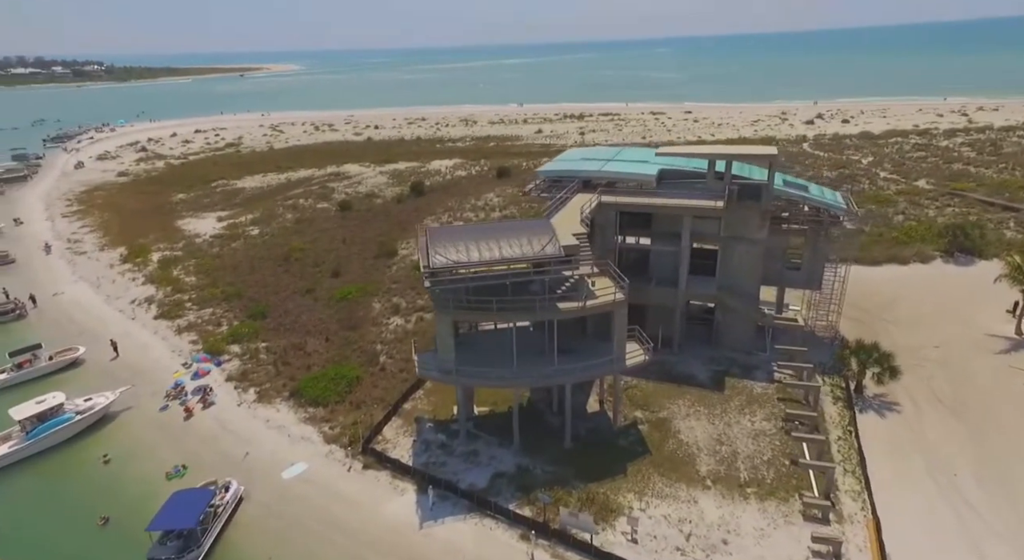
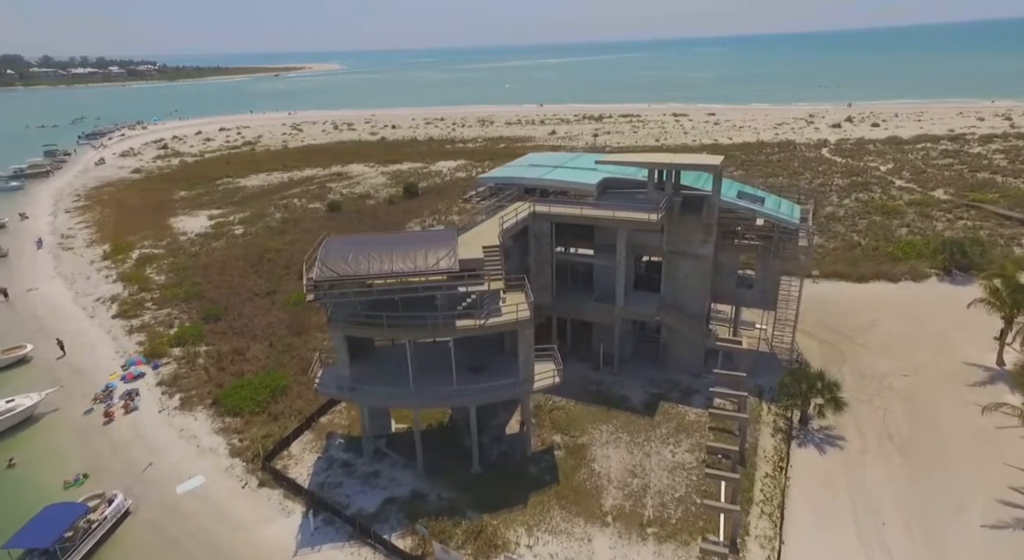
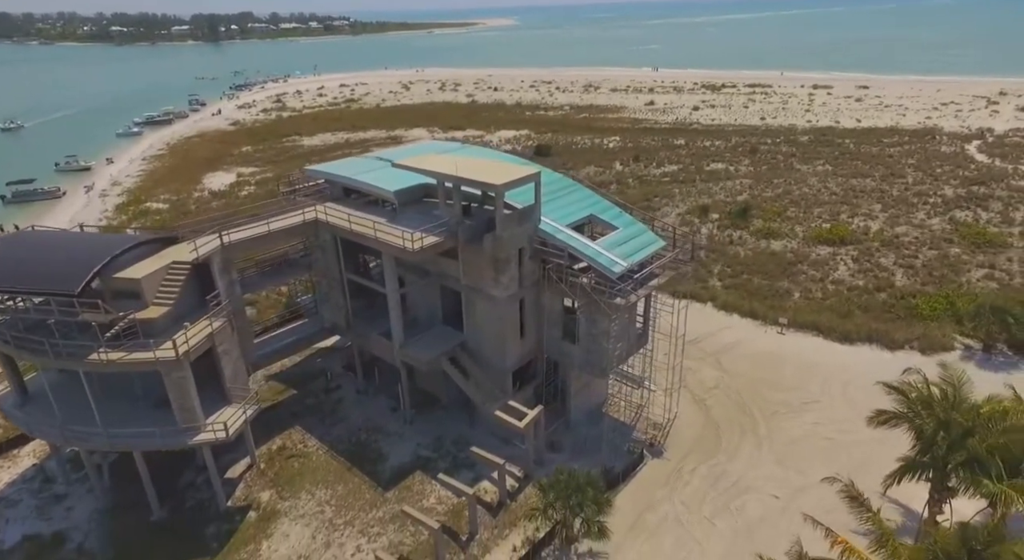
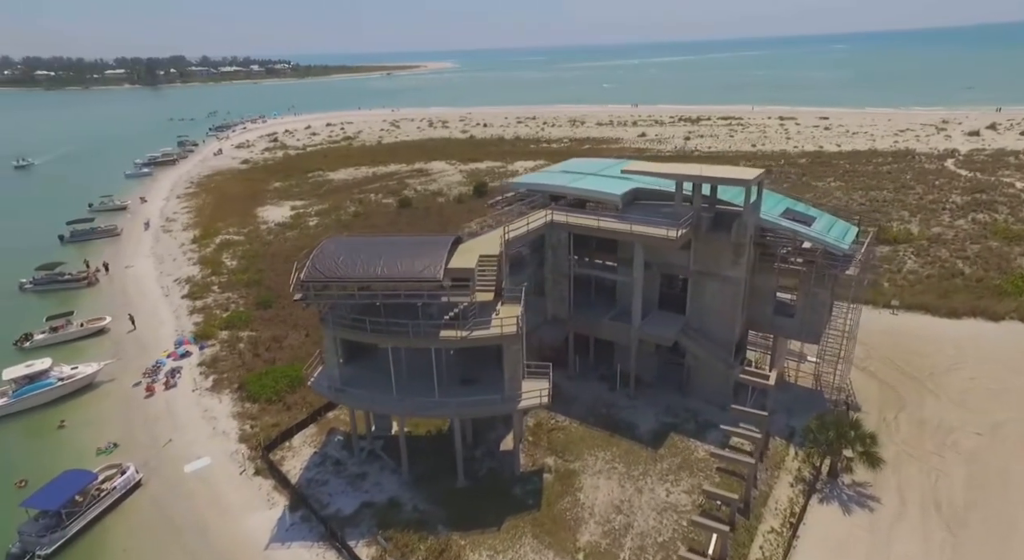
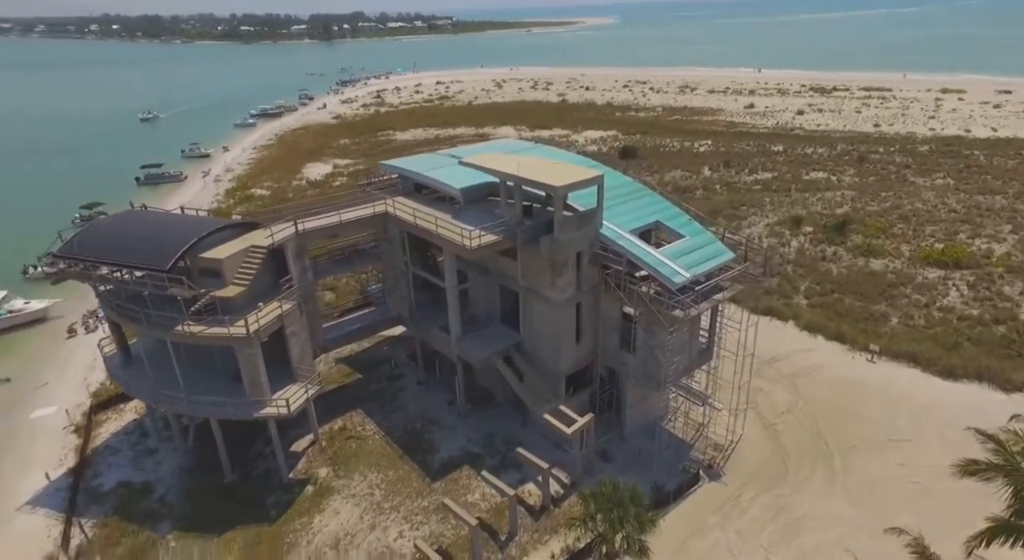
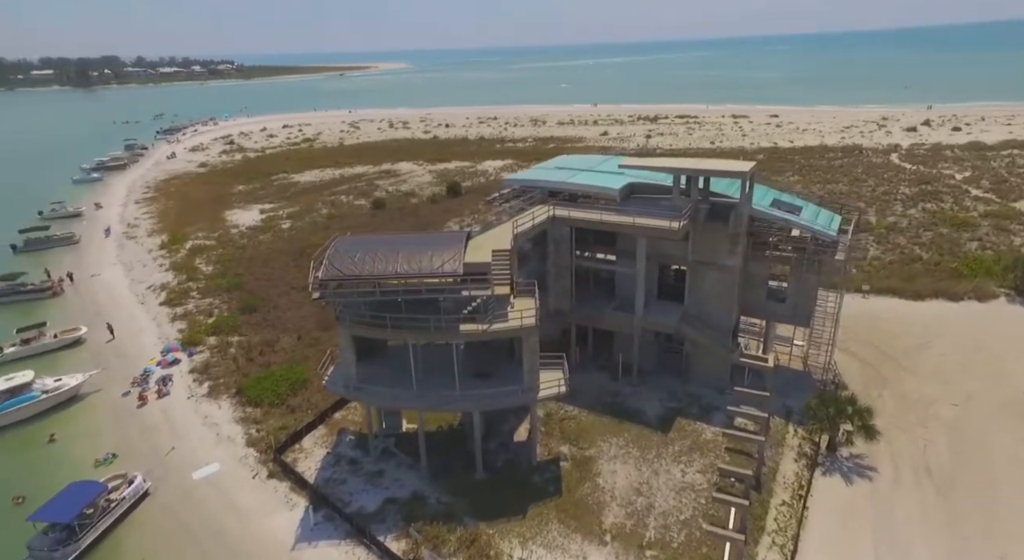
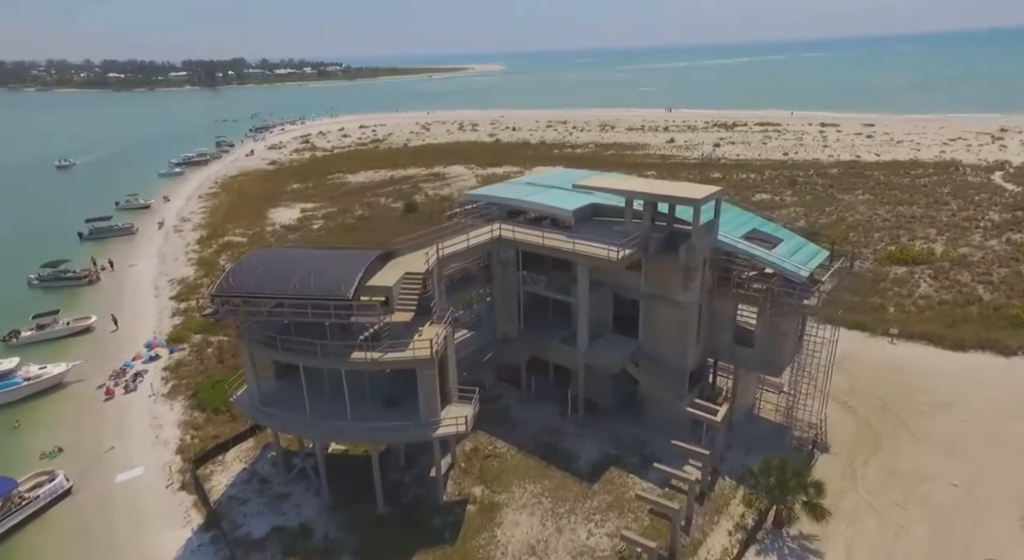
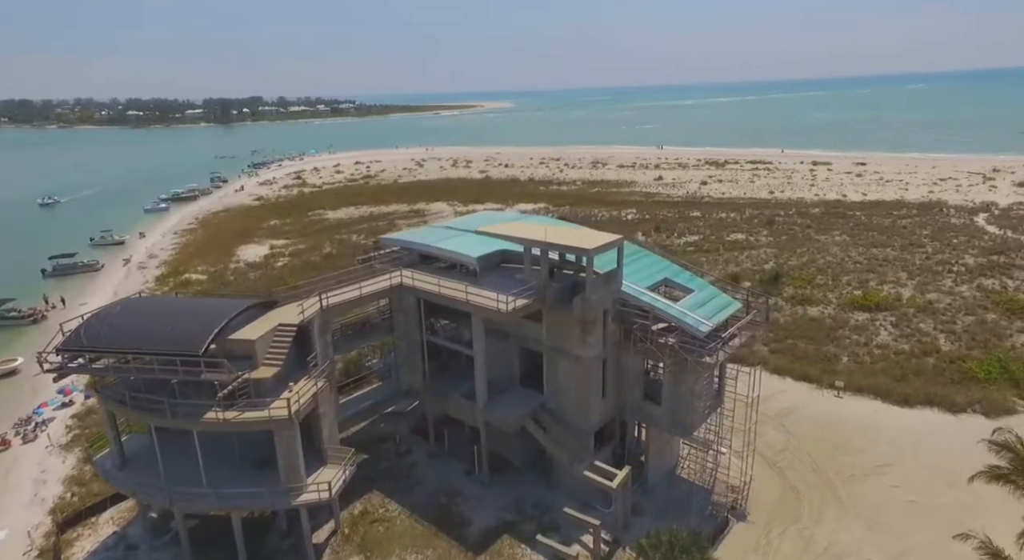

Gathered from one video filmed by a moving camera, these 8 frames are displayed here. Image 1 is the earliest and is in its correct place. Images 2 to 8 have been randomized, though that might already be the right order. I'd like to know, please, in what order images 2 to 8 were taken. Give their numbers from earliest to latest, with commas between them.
2, 6, 4, 7, 8, 3, 5
